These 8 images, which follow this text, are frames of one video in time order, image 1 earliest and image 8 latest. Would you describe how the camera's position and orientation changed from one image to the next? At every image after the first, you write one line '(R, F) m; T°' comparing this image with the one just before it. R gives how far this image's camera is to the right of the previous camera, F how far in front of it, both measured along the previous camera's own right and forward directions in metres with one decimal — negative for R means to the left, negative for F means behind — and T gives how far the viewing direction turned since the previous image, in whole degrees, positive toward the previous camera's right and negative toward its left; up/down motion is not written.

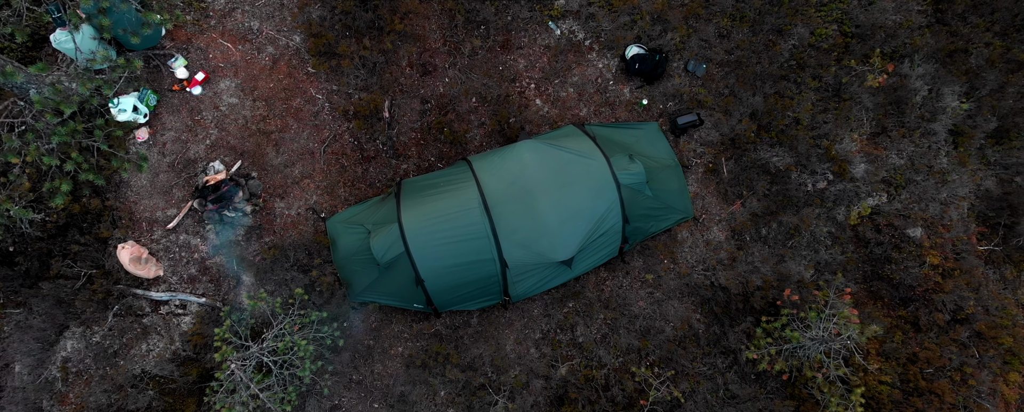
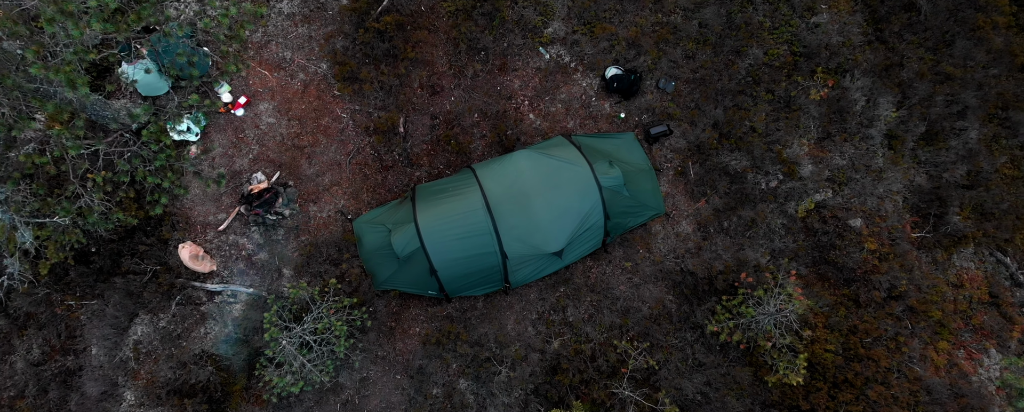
(0.0, -1.2) m; 0°
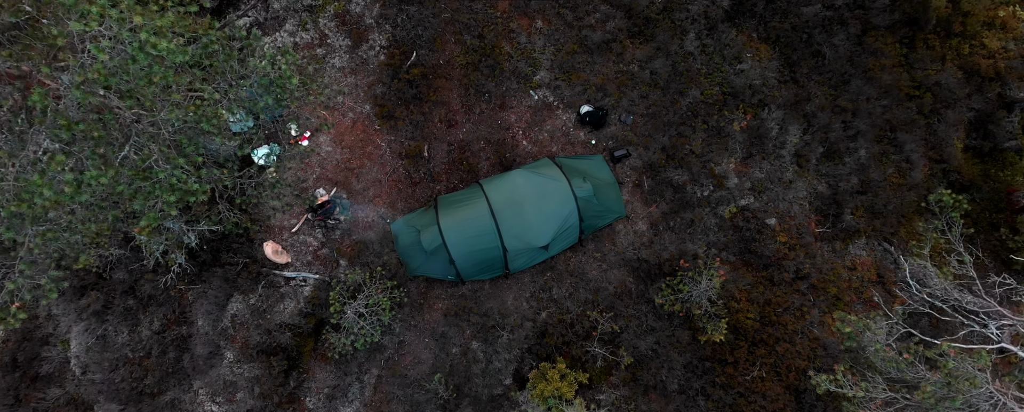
(0.0, -2.6) m; 0°
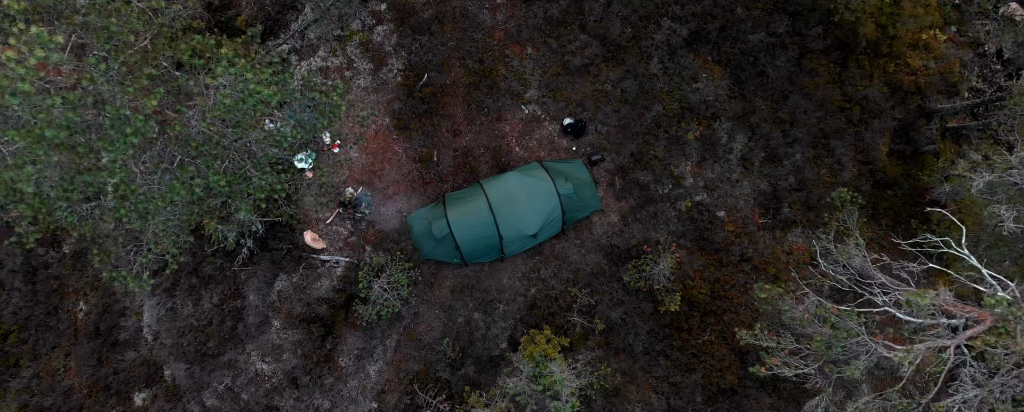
(+0.1, -2.2) m; 0°
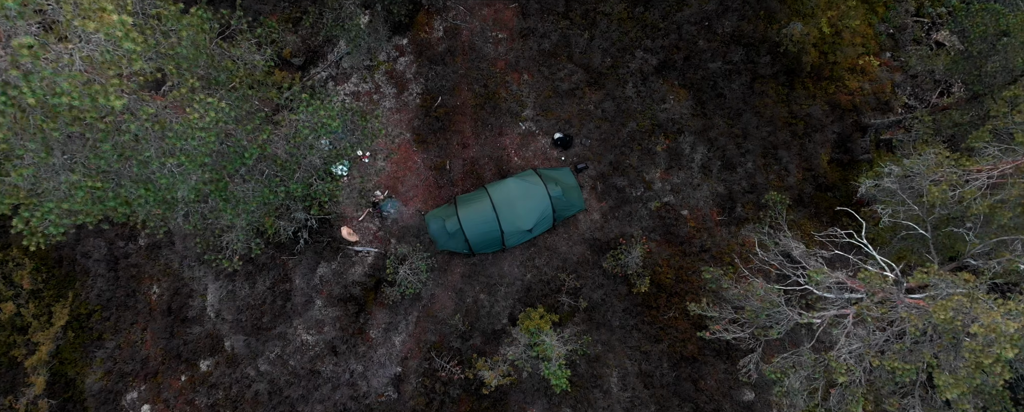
(0.0, -2.7) m; 0°
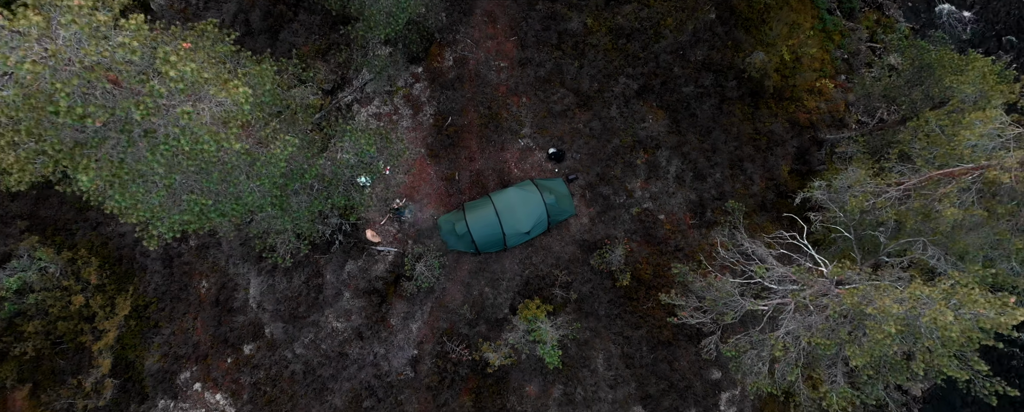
(0.0, -2.5) m; 0°
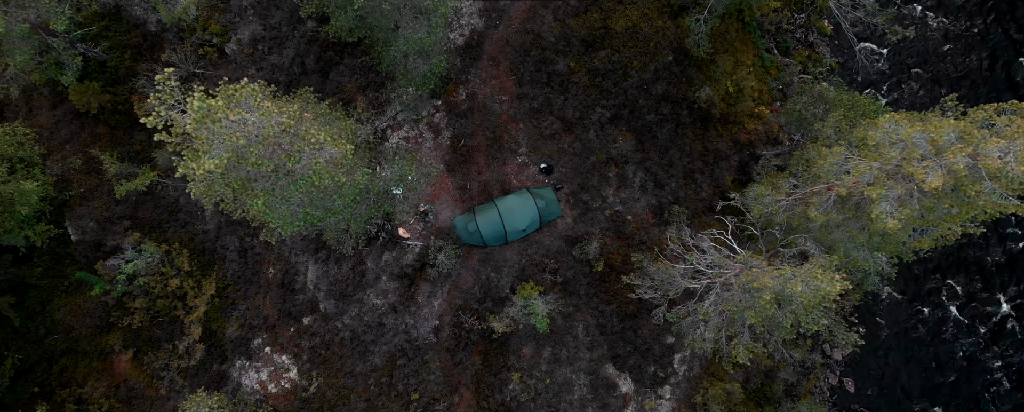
(0.0, -5.0) m; 0°
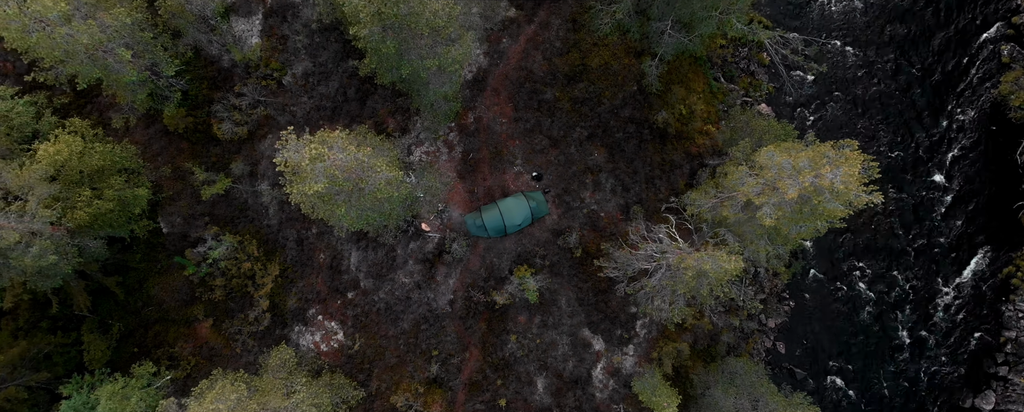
(+0.1, -6.4) m; 0°
